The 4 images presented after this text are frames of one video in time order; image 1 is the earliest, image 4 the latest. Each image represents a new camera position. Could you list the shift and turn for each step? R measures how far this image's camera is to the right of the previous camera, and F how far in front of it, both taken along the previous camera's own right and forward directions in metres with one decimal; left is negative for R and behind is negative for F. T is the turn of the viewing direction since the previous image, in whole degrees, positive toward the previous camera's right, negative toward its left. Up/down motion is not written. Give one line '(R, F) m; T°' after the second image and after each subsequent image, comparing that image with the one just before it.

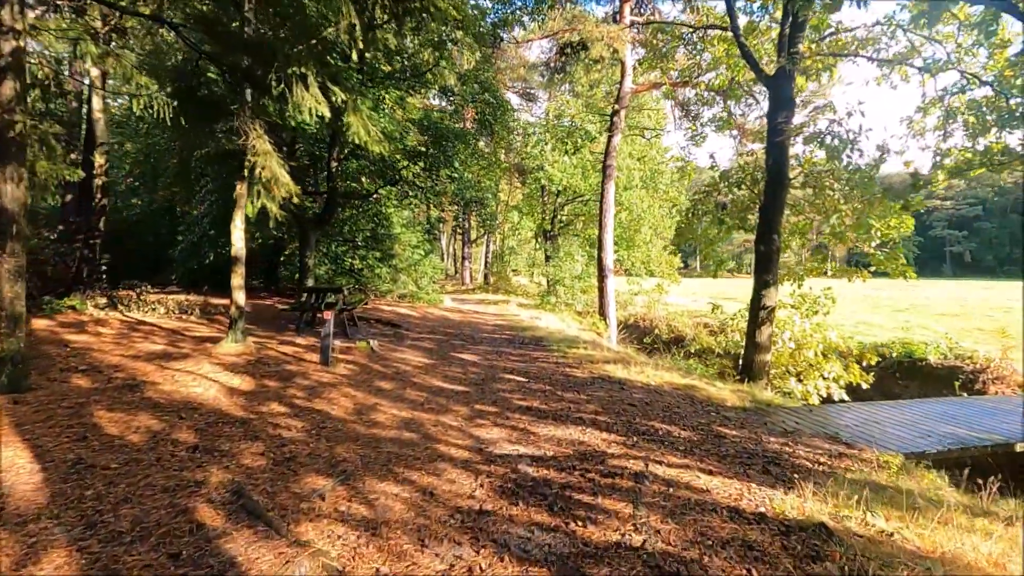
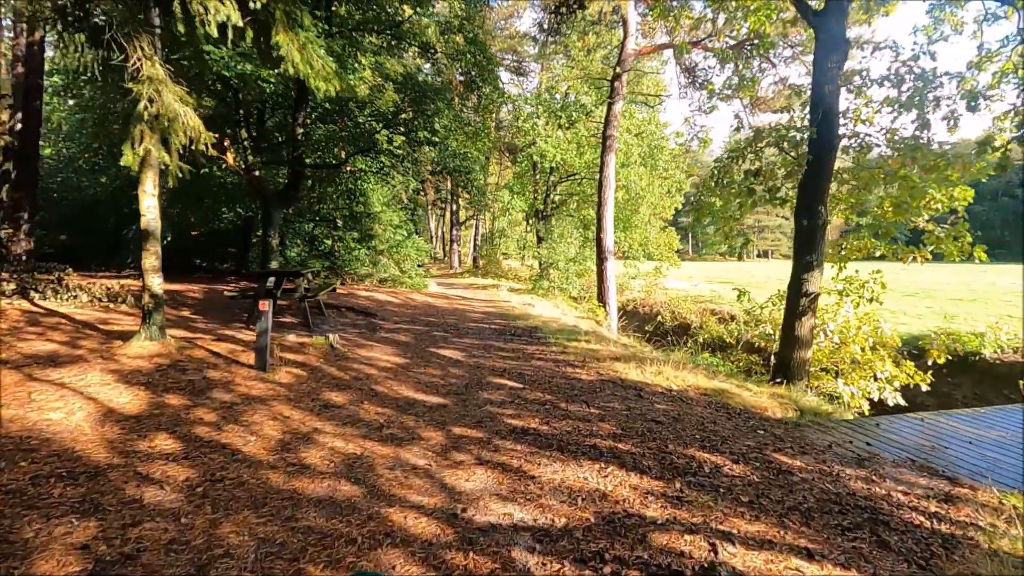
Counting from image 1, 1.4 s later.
(0.0, +1.4) m; +1°
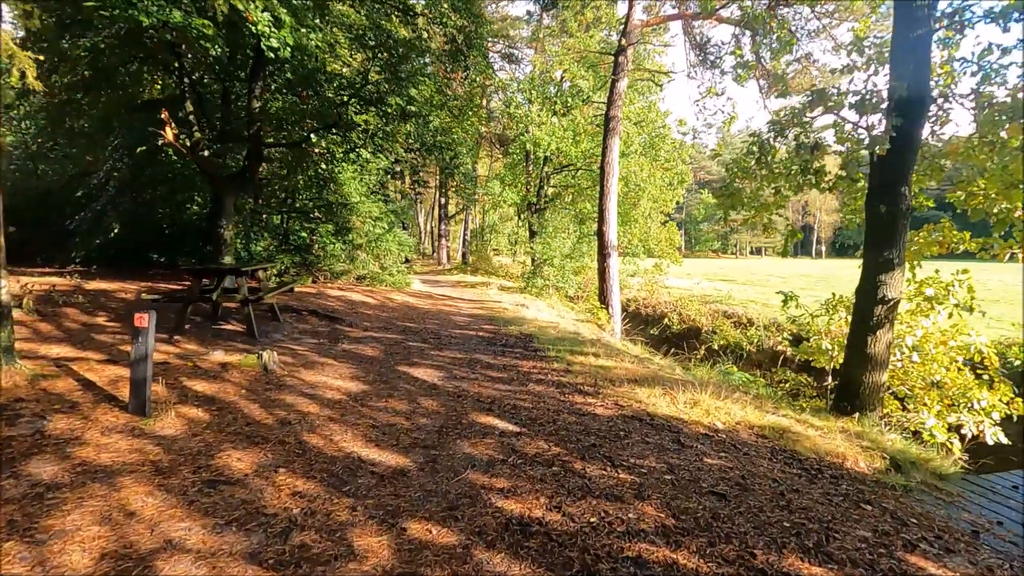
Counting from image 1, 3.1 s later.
(0.0, +1.5) m; +1°
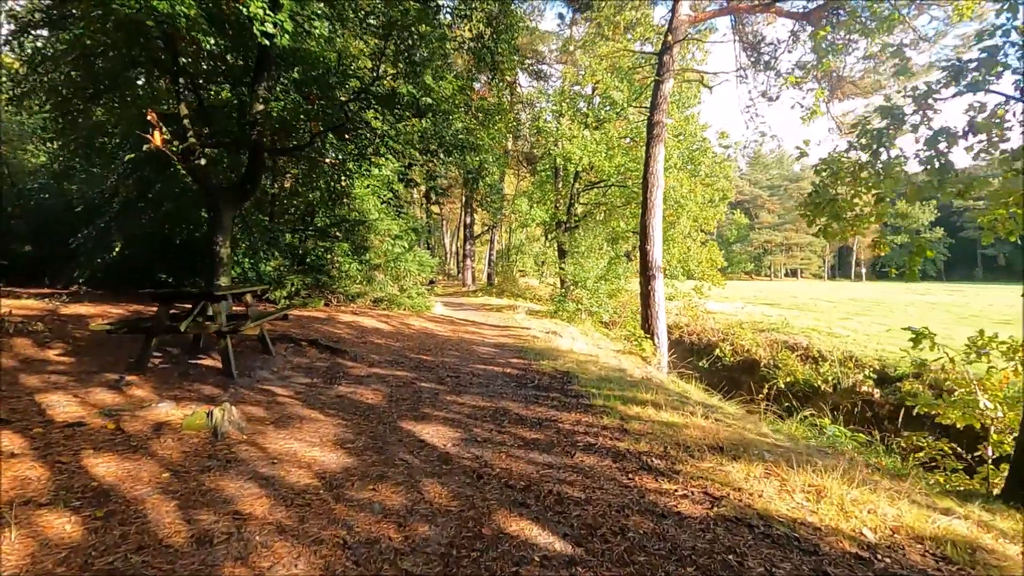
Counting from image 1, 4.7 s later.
(-0.1, +1.3) m; -3°
